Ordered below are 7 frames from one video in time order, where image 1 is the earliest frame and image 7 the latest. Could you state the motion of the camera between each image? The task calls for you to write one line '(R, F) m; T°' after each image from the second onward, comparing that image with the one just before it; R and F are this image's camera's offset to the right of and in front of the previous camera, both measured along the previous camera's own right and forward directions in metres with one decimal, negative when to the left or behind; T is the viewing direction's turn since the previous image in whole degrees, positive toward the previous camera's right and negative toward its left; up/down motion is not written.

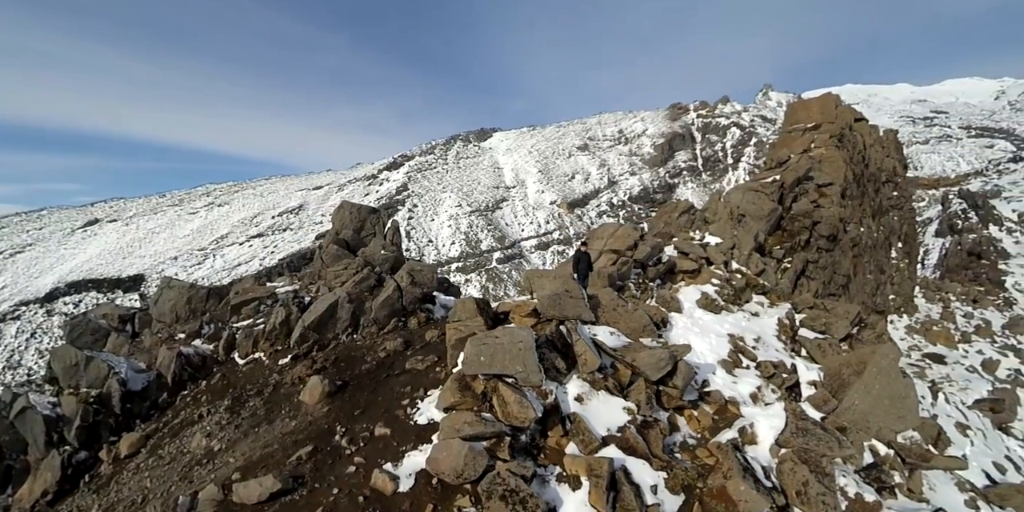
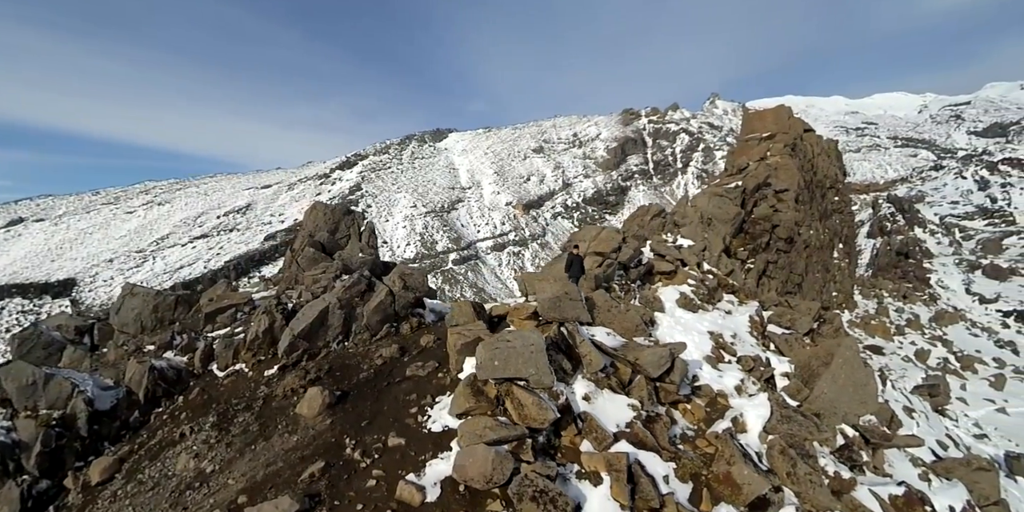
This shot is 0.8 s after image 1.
(-0.7, +0.1) m; +6°
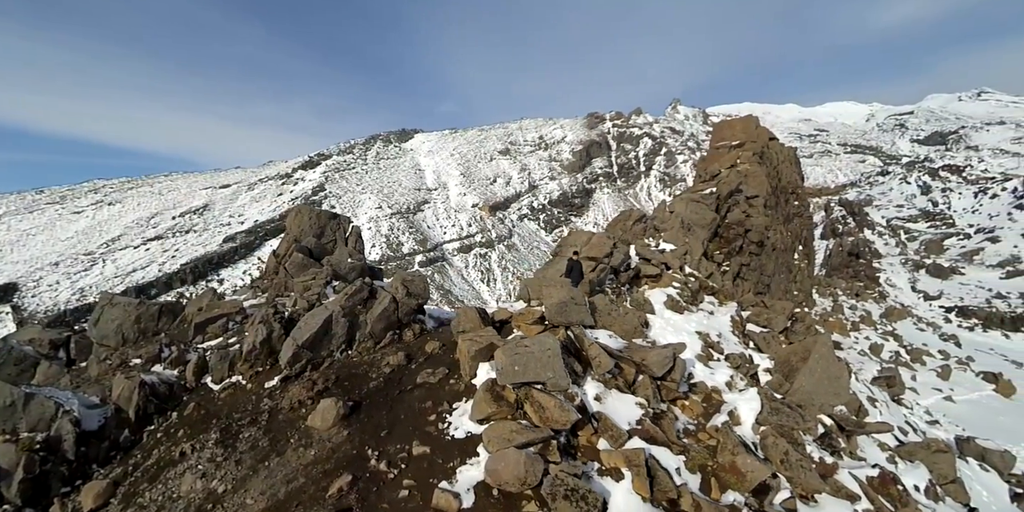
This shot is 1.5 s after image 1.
(-0.7, 0.0) m; +4°
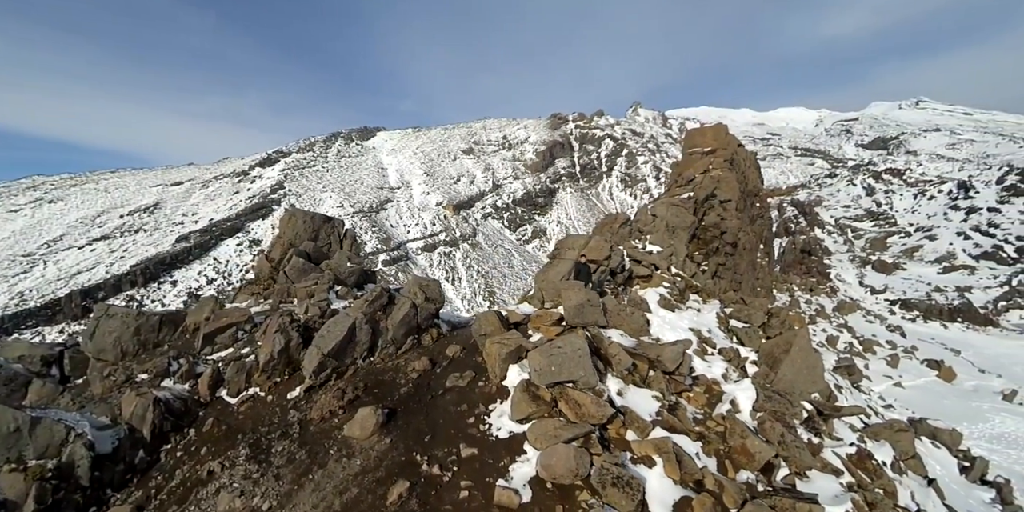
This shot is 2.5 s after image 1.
(-1.0, -0.1) m; +5°
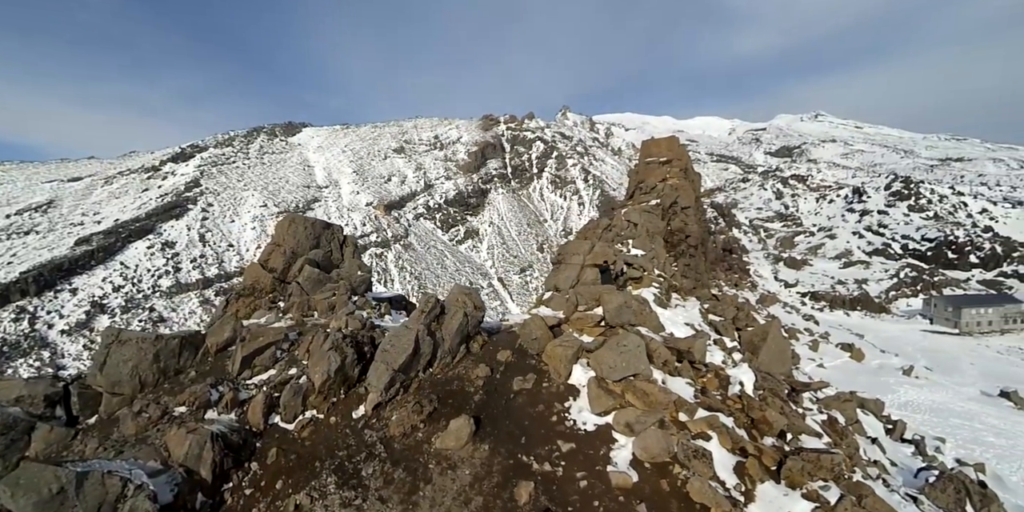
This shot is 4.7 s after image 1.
(-2.1, -0.1) m; +9°
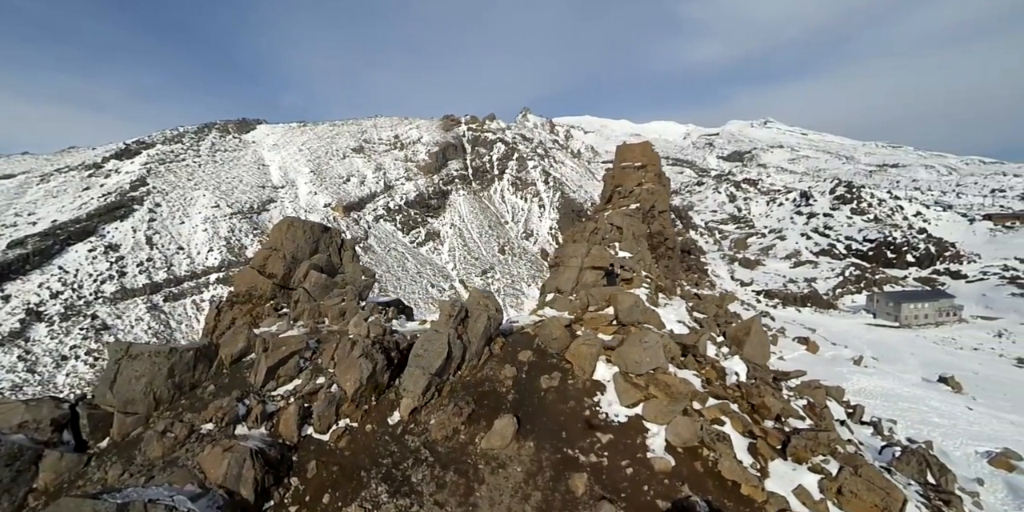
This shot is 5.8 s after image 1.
(-1.1, -0.1) m; +5°
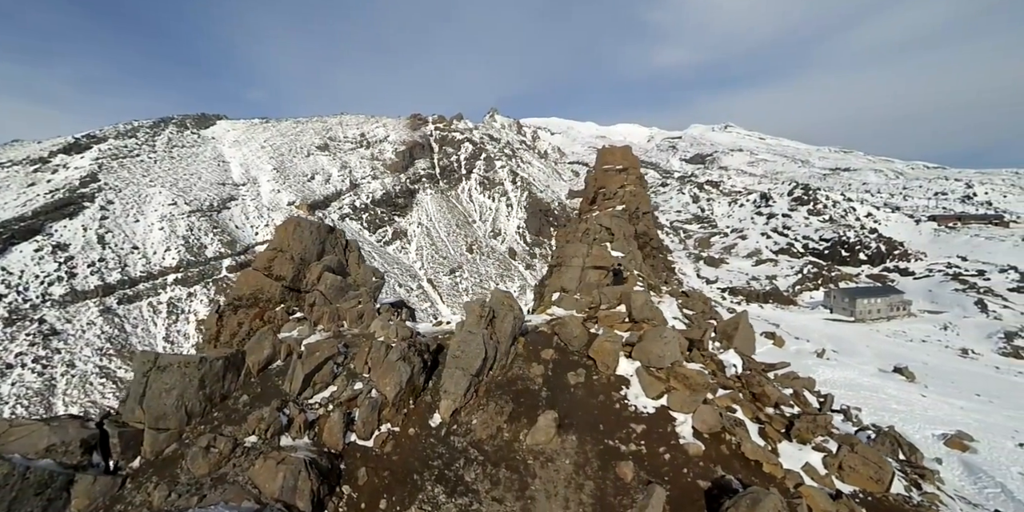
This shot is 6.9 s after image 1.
(-1.1, -0.2) m; +4°
